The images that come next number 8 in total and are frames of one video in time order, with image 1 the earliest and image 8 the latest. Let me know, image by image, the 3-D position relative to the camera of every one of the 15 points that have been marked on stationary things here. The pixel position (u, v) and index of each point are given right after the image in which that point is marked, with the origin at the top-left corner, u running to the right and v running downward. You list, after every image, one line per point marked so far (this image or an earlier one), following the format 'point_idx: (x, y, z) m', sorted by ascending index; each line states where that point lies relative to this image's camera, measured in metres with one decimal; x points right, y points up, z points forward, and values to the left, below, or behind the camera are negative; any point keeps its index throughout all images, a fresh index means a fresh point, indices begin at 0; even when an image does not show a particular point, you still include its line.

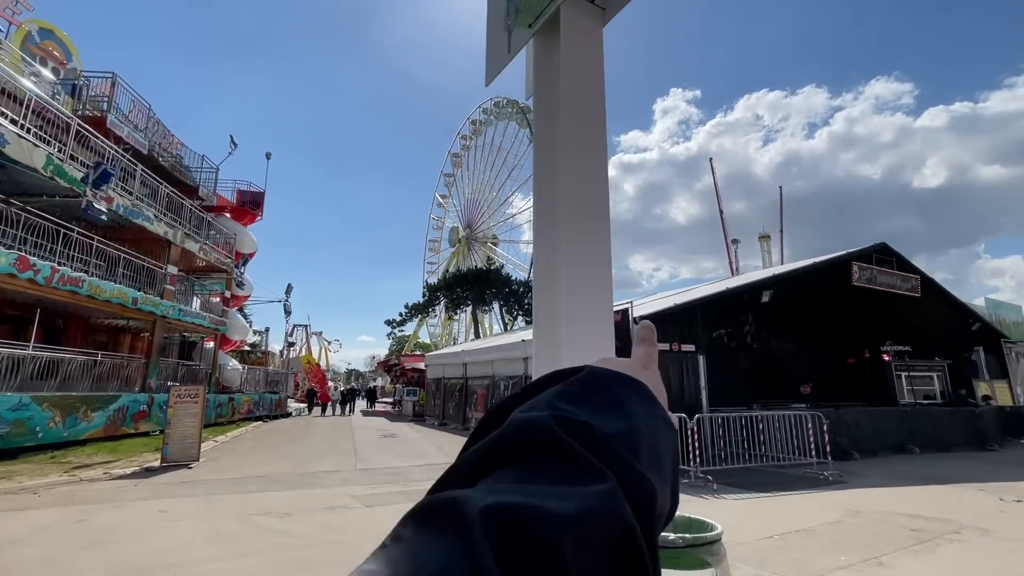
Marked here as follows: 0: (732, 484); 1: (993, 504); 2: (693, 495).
0: (+4.1, -3.7, +9.0) m
1: (+7.3, -3.3, +7.3) m
2: (+3.1, -3.6, +8.4) m
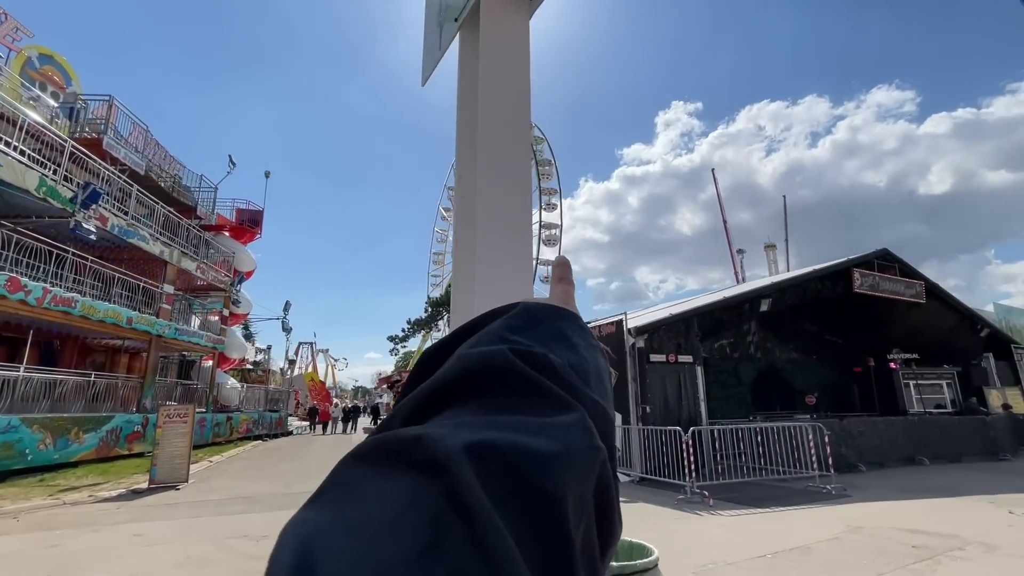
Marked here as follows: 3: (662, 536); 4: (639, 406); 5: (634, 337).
0: (+3.9, -3.8, +8.7) m
1: (+7.0, -3.3, +6.9) m
2: (+2.9, -3.7, +8.1) m
3: (+2.0, -3.4, +6.6) m
4: (+3.1, -2.8, +11.7) m
5: (+3.0, -1.2, +12.0) m
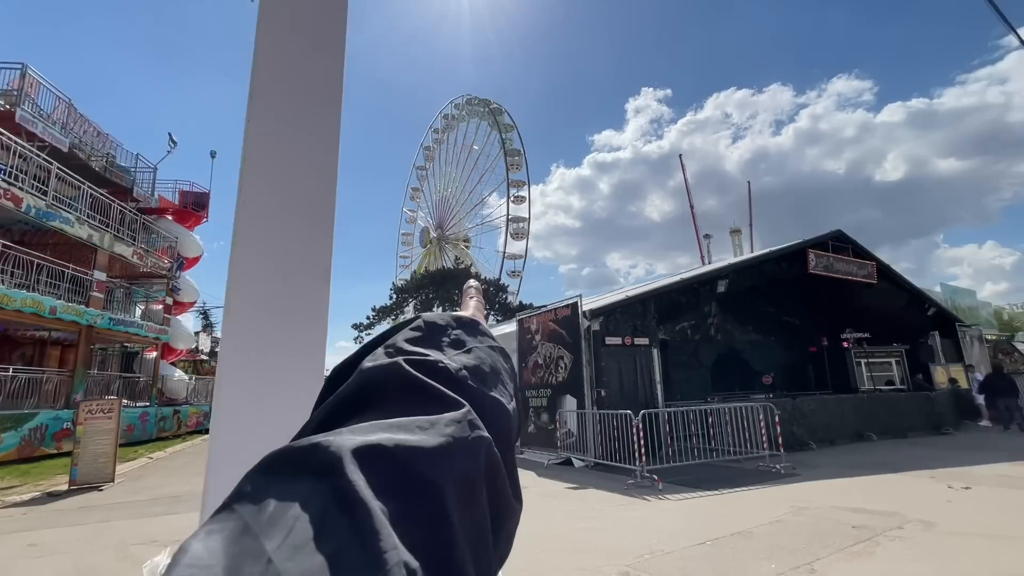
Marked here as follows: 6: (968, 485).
0: (+2.9, -3.5, +8.5) m
1: (+6.2, -3.0, +6.9) m
2: (+2.0, -3.4, +7.9) m
3: (+1.2, -3.1, +6.3) m
4: (+1.9, -2.4, +11.4) m
5: (+1.9, -0.8, +11.7) m
6: (+7.1, -3.1, +7.5) m
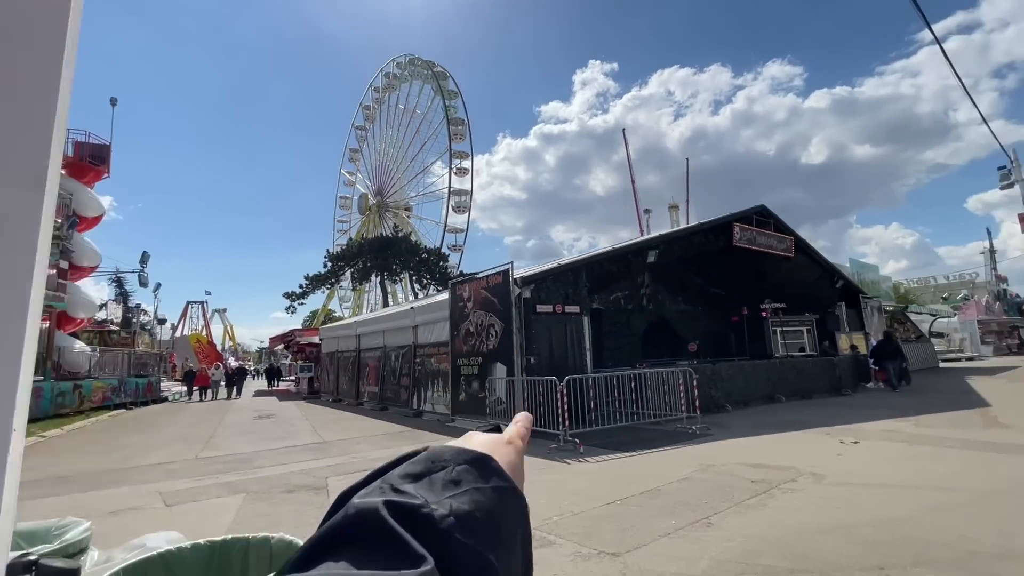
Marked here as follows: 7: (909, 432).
0: (+1.6, -2.9, +8.7) m
1: (+5.0, -2.5, +7.5) m
2: (+0.7, -2.8, +7.9) m
3: (+0.1, -2.6, +6.3) m
4: (+0.3, -1.6, +11.4) m
5: (+0.2, 0.0, +11.6) m
6: (+5.8, -2.6, +8.2) m
7: (+7.1, -2.6, +8.6) m
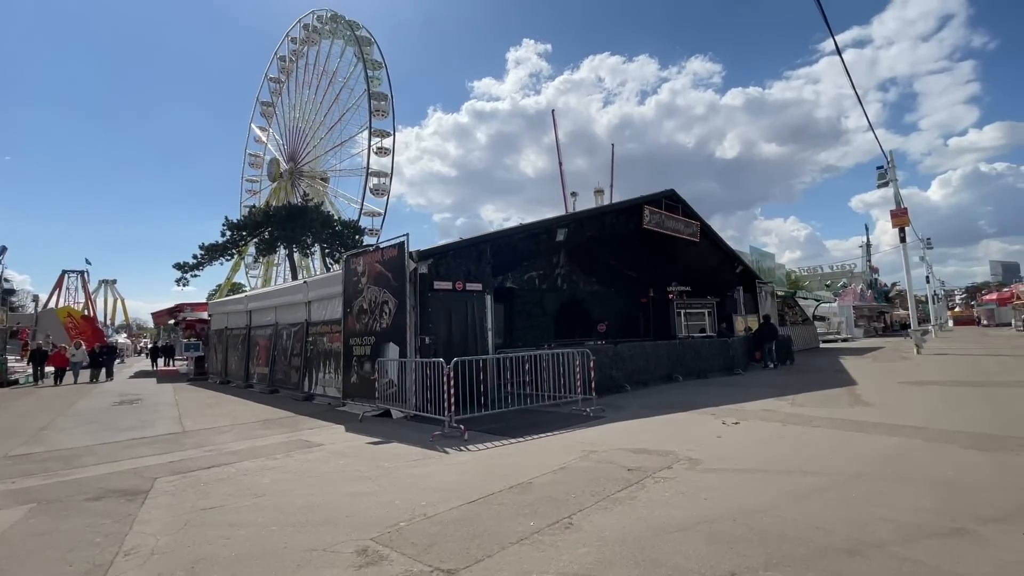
0: (-0.4, -2.5, +8.2) m
1: (+3.1, -2.2, +7.5) m
2: (-1.2, -2.4, +7.3) m
3: (-1.5, -2.3, +5.6) m
4: (-2.1, -1.1, +10.6) m
5: (-2.1, +0.6, +10.7) m
6: (+3.9, -2.3, +8.3) m
7: (+5.0, -2.3, +8.9) m
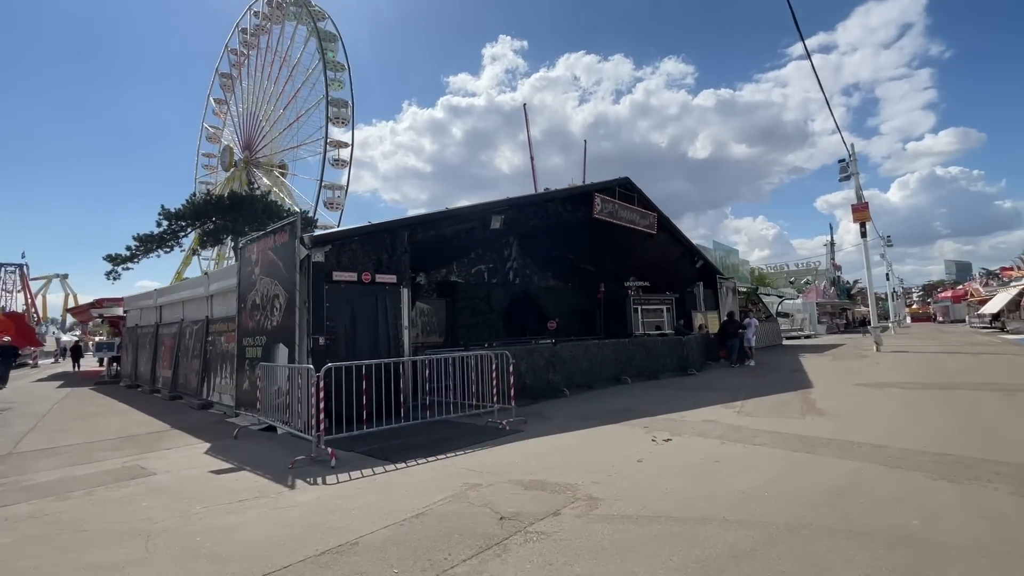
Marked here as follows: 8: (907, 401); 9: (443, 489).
0: (-2.0, -2.3, +6.7) m
1: (+1.6, -2.1, +6.2) m
2: (-2.7, -2.3, +5.8) m
3: (-2.9, -2.1, +4.0) m
4: (-3.8, -0.9, +9.0) m
5: (-3.8, +0.7, +9.1) m
6: (+2.3, -2.2, +7.0) m
7: (+3.4, -2.1, +7.7) m
8: (+7.5, -2.2, +9.1) m
9: (-0.7, -2.0, +4.9) m
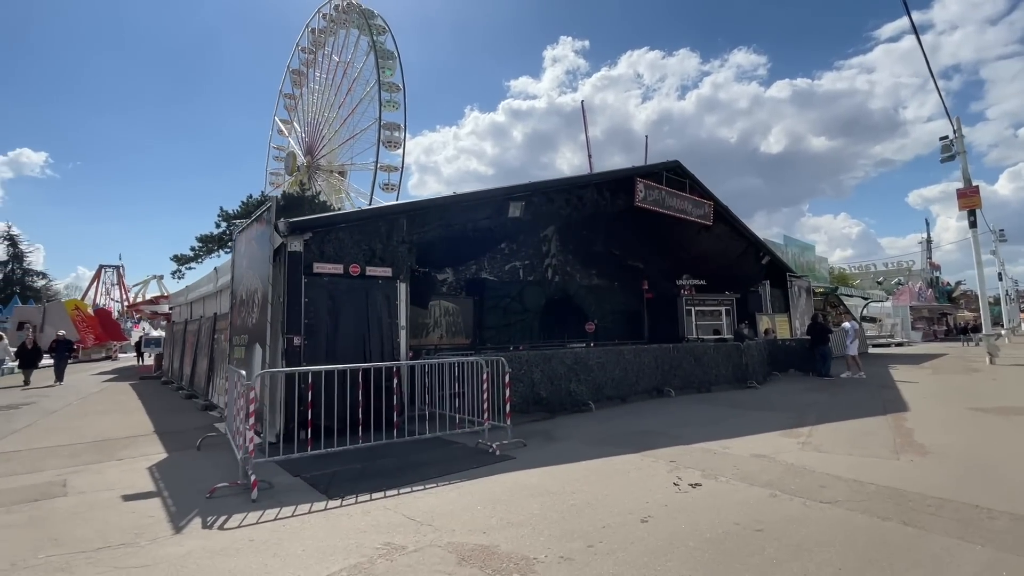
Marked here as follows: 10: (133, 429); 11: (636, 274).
0: (-2.3, -2.2, +5.4) m
1: (+1.3, -2.0, +4.4) m
2: (-3.1, -2.2, +4.6) m
3: (-3.5, -2.0, +2.9) m
4: (-3.7, -0.8, +7.9) m
5: (-3.7, +0.8, +8.0) m
6: (+2.0, -2.0, +5.2) m
7: (+3.2, -2.0, +5.7) m
8: (+7.5, -2.1, +6.6) m
9: (-1.2, -1.9, +3.5) m
10: (-7.4, -2.7, +9.4) m
11: (+4.6, +0.5, +18.6) m
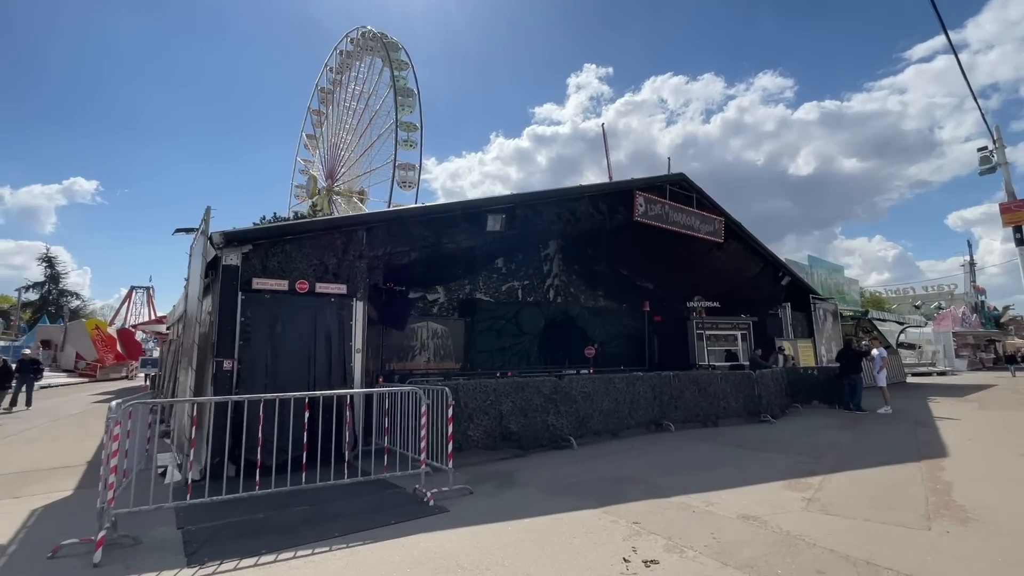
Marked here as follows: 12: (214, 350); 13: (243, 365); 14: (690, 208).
0: (-3.0, -2.3, +4.5) m
1: (+0.4, -2.1, +3.3) m
2: (-3.9, -2.3, +3.7) m
3: (-4.4, -2.0, +2.0) m
4: (-4.3, -1.0, +7.1) m
5: (-4.4, +0.6, +7.3) m
6: (+1.3, -2.2, +4.0) m
7: (+2.5, -2.2, +4.5) m
8: (+6.8, -2.3, +5.2) m
9: (-2.1, -2.0, +2.5) m
10: (-8.0, -3.0, +8.6) m
11: (+4.5, -0.3, +17.4) m
12: (-4.3, -0.9, +7.1) m
13: (-4.0, -1.1, +7.3) m
14: (+5.8, +2.5, +15.6) m
